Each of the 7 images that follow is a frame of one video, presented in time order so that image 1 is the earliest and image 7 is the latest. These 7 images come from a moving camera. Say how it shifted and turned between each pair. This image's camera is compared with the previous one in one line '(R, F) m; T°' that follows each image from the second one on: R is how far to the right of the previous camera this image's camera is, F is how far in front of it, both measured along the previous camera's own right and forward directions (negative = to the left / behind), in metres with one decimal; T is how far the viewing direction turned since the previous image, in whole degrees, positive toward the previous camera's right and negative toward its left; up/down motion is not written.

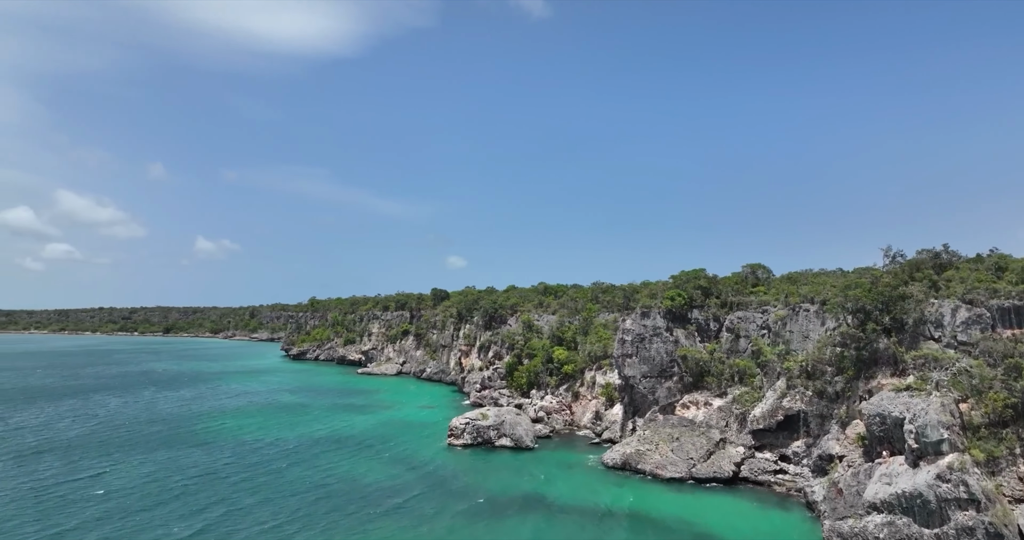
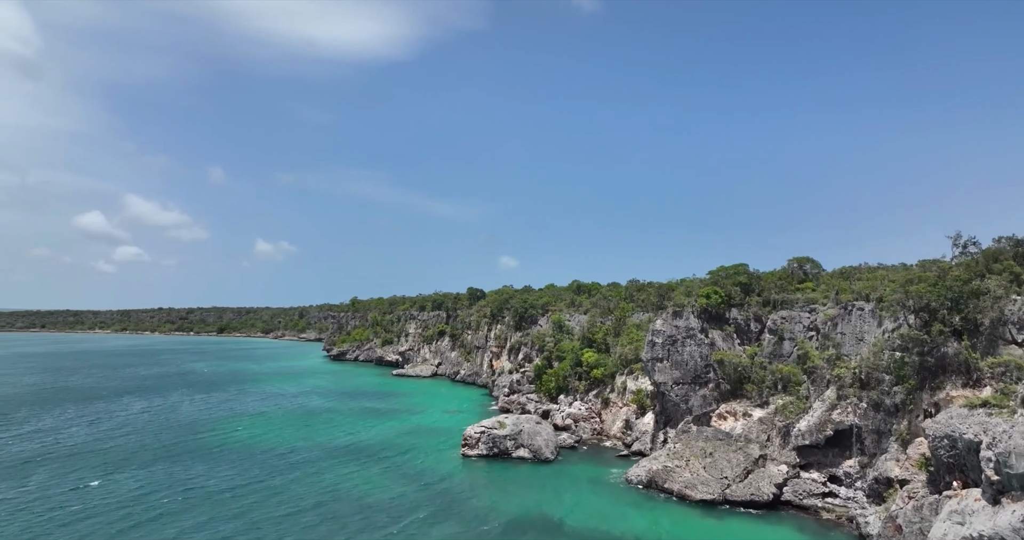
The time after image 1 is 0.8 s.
(+1.9, +3.5) m; -4°
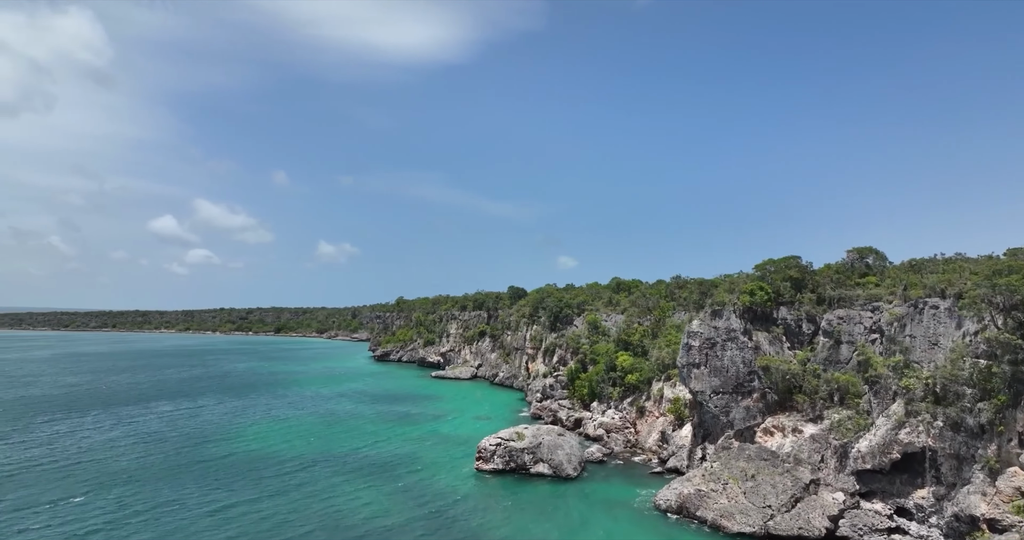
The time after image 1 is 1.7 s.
(+2.0, +4.0) m; -5°
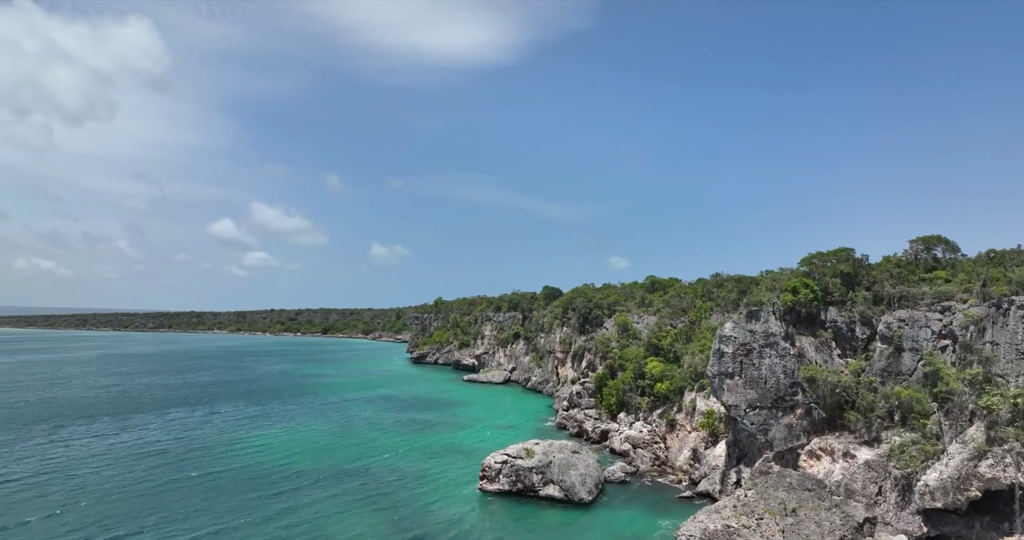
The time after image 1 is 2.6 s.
(+1.9, +4.0) m; -4°
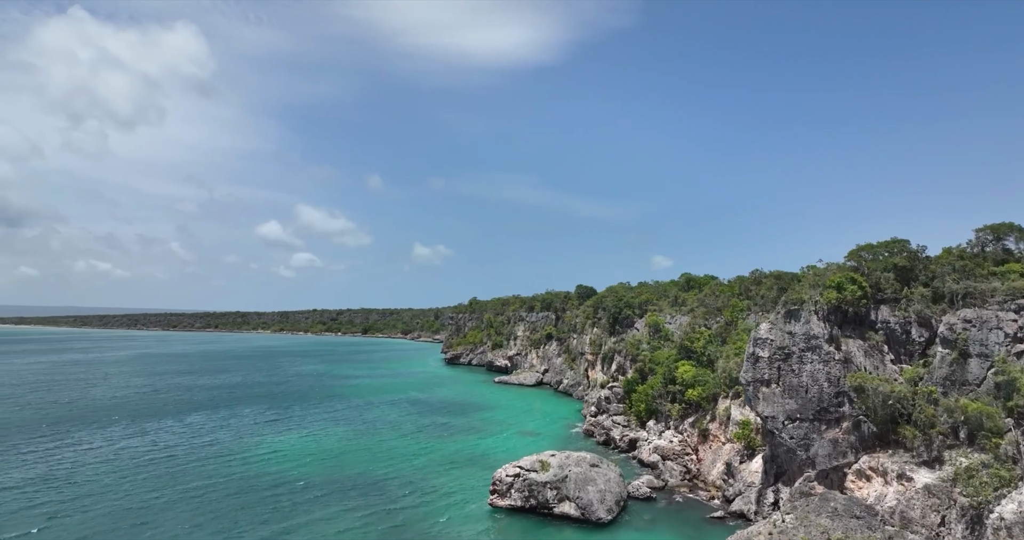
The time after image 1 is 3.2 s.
(+1.2, +2.7) m; -3°
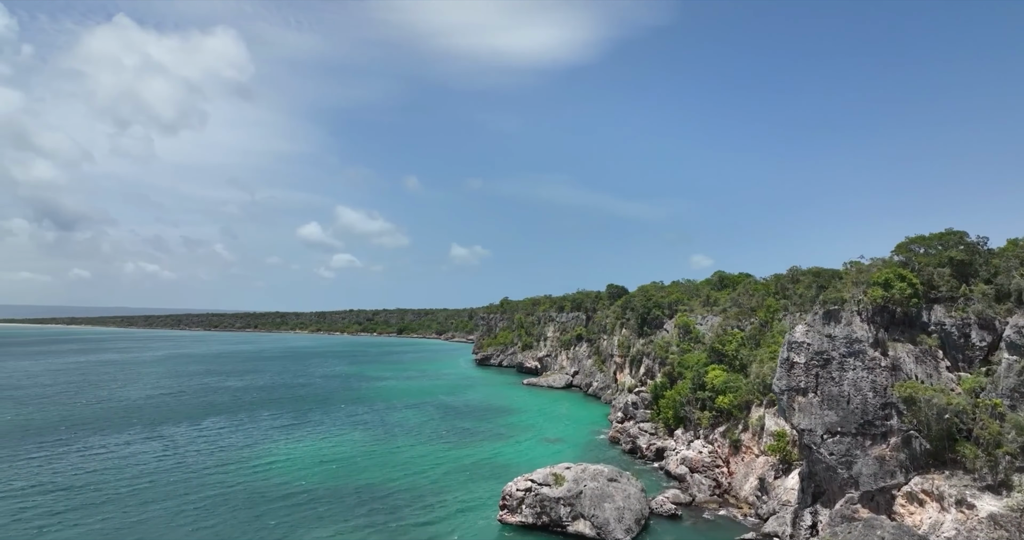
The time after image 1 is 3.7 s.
(+1.0, +2.2) m; -3°
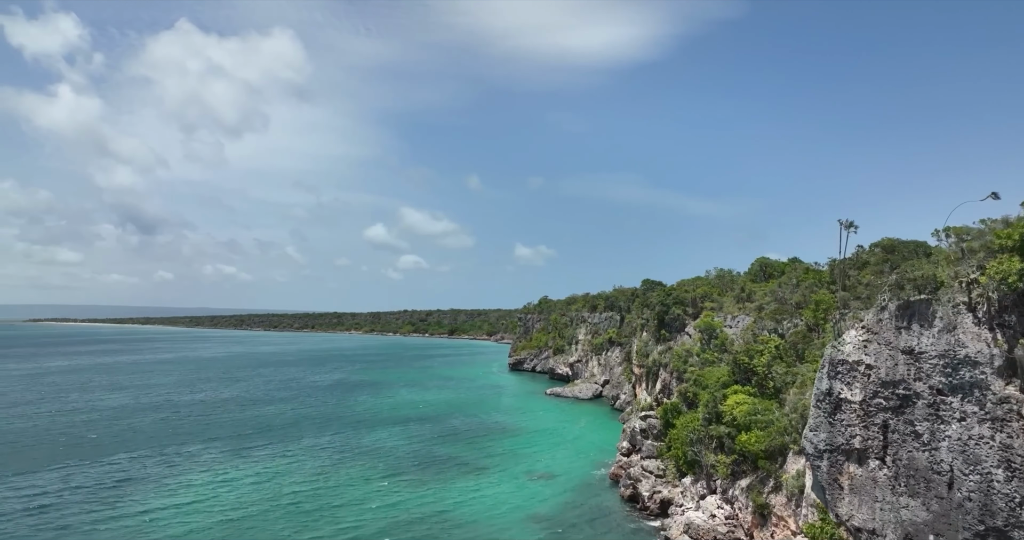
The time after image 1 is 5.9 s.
(+4.6, +10.2) m; -5°
